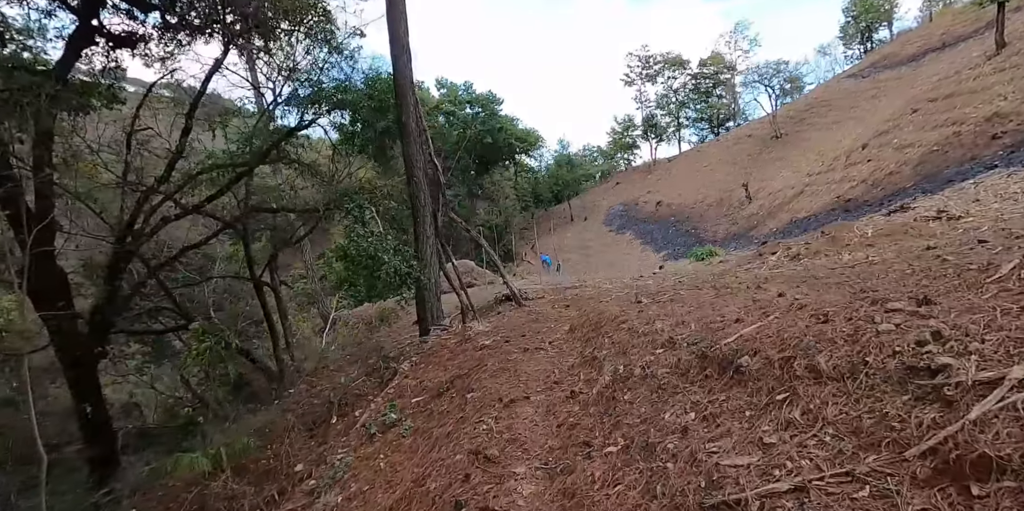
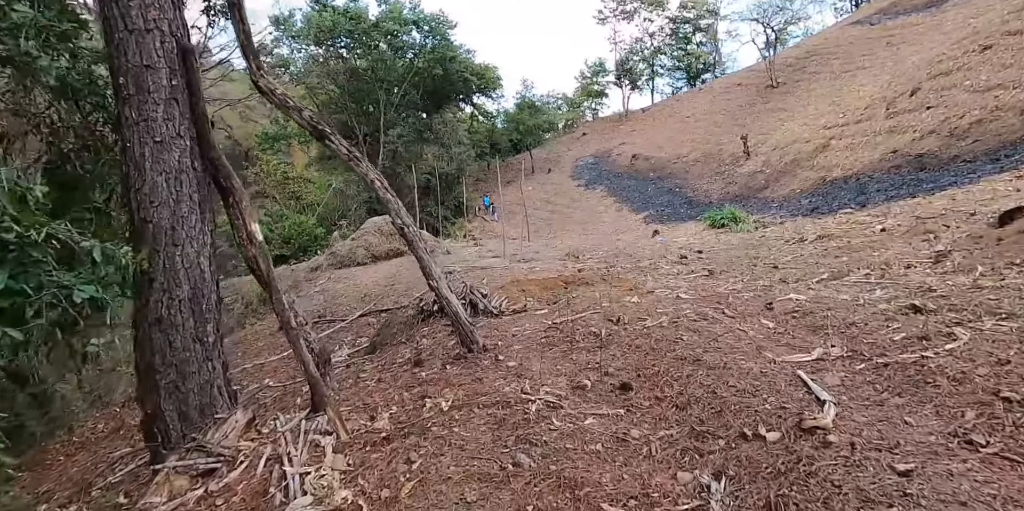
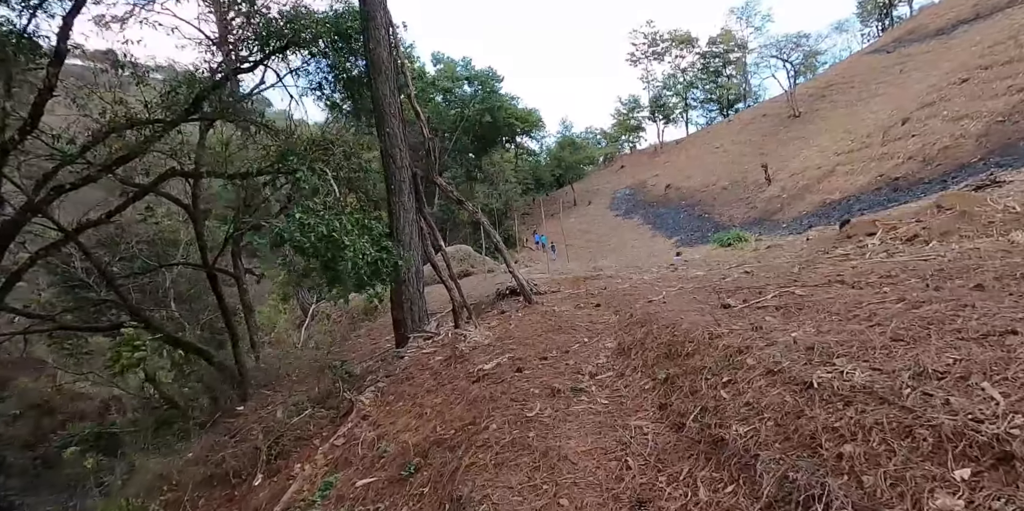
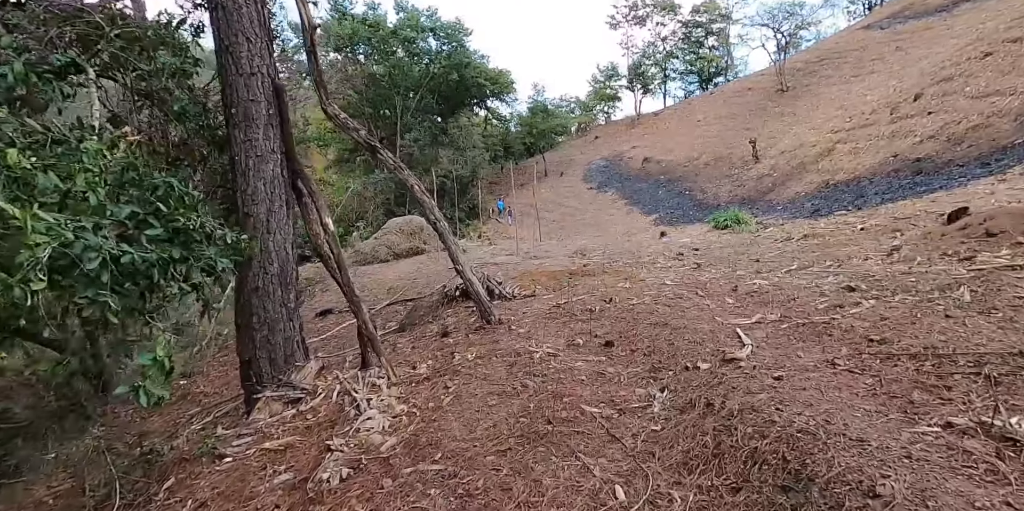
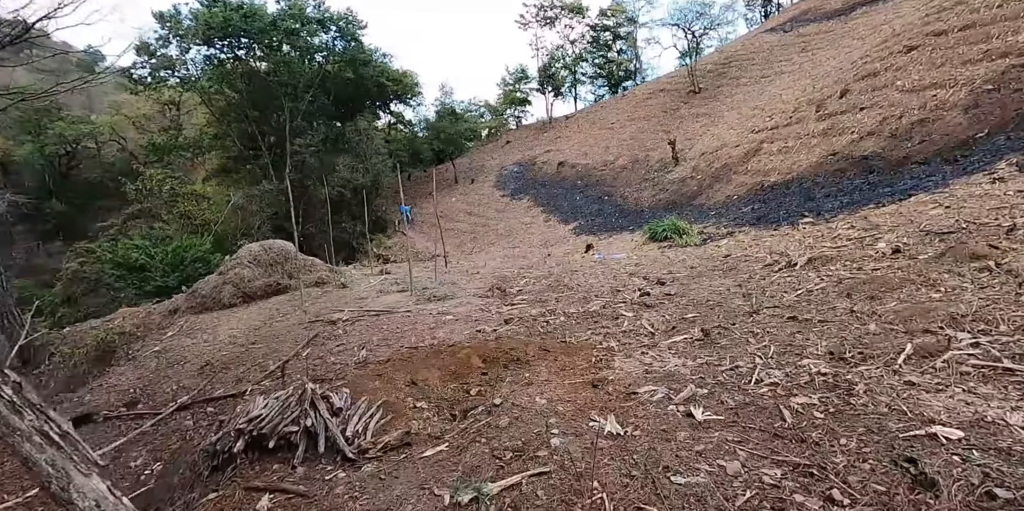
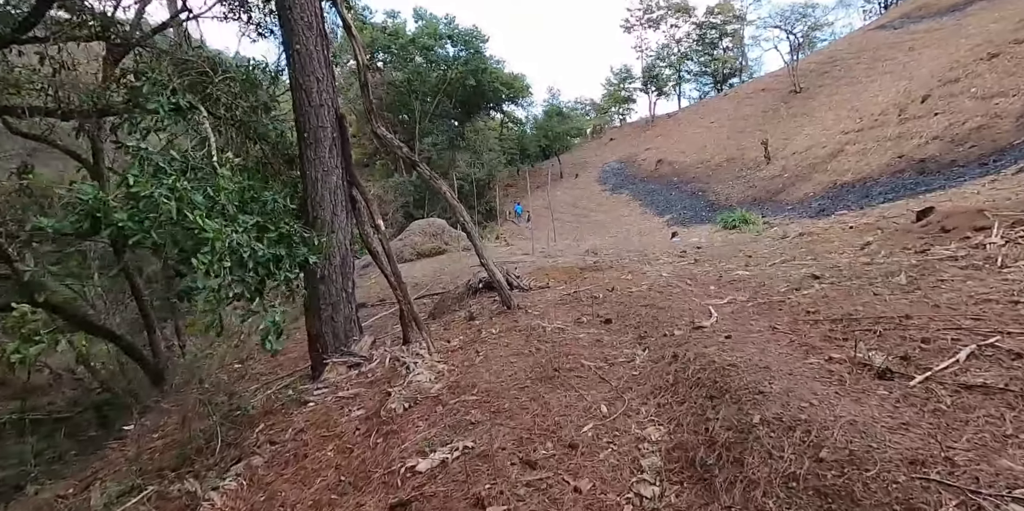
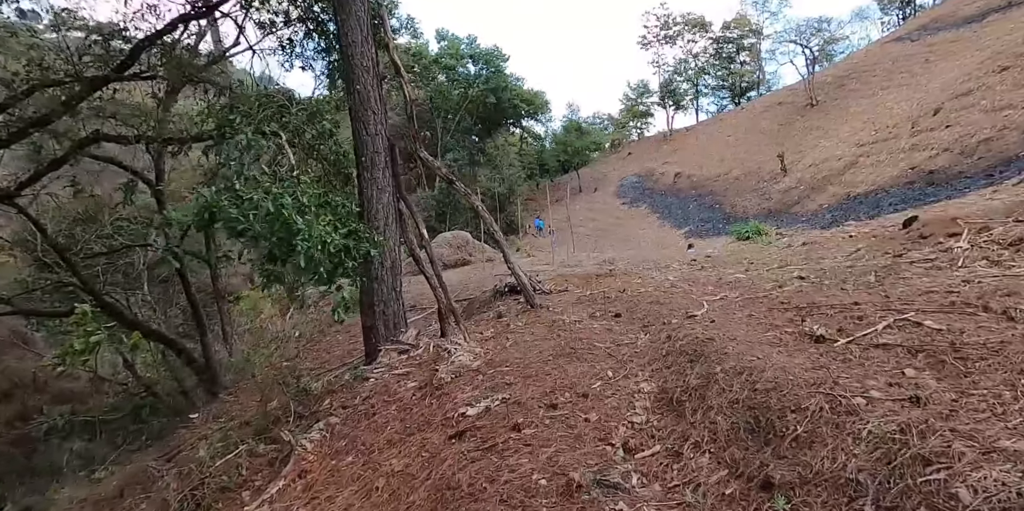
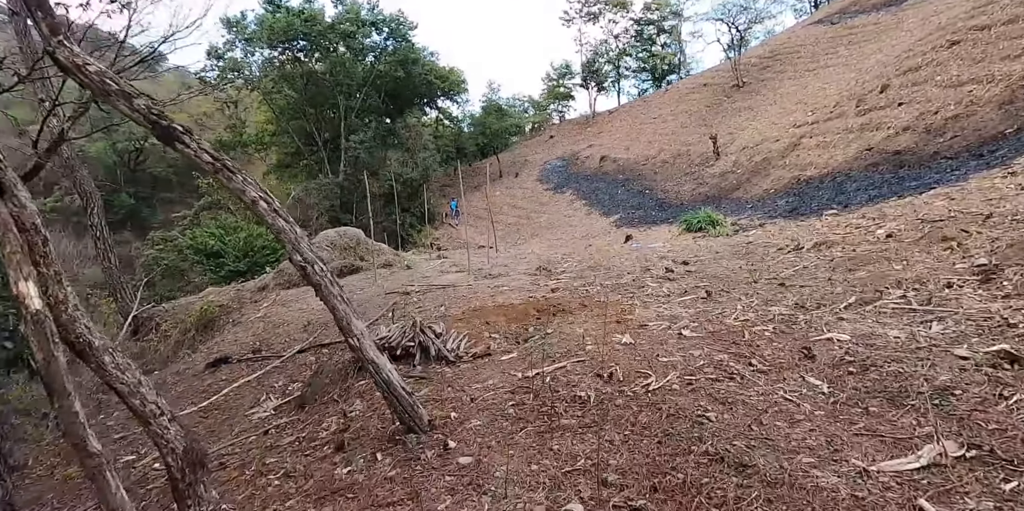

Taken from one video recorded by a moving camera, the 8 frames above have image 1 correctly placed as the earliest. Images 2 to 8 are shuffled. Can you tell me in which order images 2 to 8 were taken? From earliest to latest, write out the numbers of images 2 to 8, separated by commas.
3, 7, 6, 4, 2, 8, 5
